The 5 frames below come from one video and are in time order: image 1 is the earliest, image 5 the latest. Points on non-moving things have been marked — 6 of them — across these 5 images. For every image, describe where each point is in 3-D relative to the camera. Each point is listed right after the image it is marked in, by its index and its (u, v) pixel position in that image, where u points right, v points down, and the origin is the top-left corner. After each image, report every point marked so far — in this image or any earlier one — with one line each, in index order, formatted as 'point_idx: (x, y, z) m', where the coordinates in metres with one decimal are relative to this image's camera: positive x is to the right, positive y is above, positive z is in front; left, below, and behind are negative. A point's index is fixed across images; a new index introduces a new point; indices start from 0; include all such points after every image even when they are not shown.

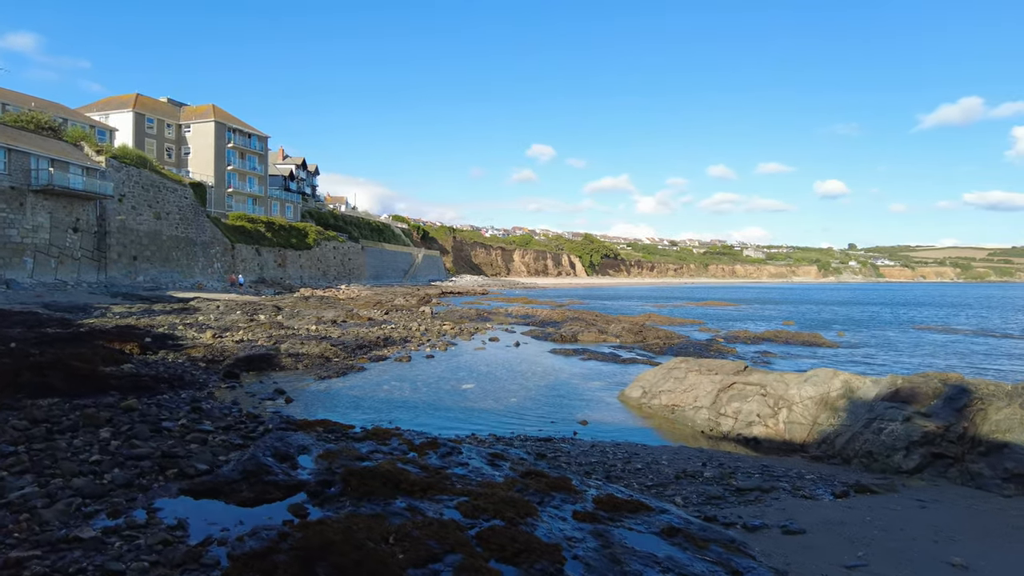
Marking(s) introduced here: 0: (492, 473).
0: (-0.2, -2.1, +7.3) m
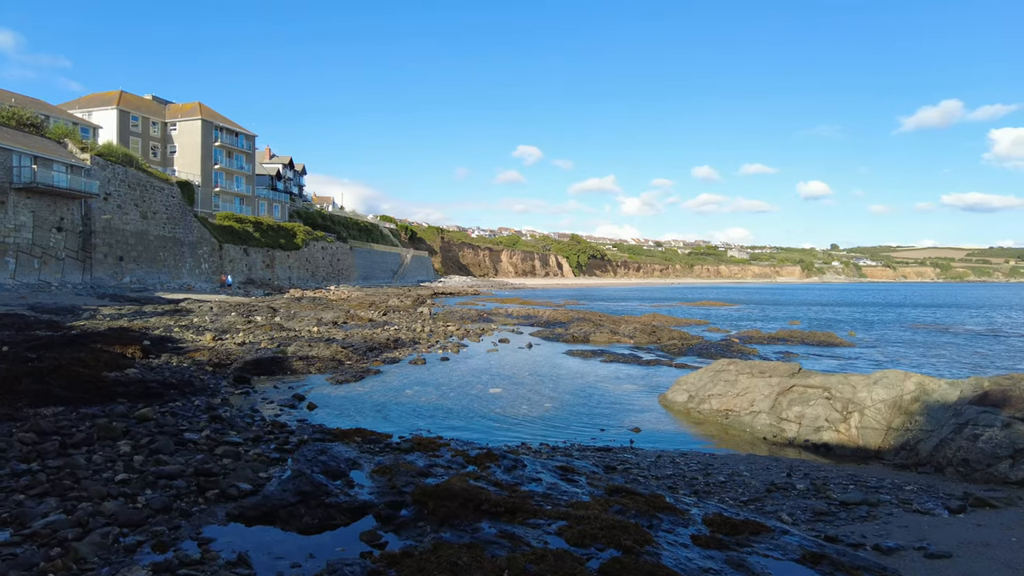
0: (+0.6, -2.0, +6.5) m
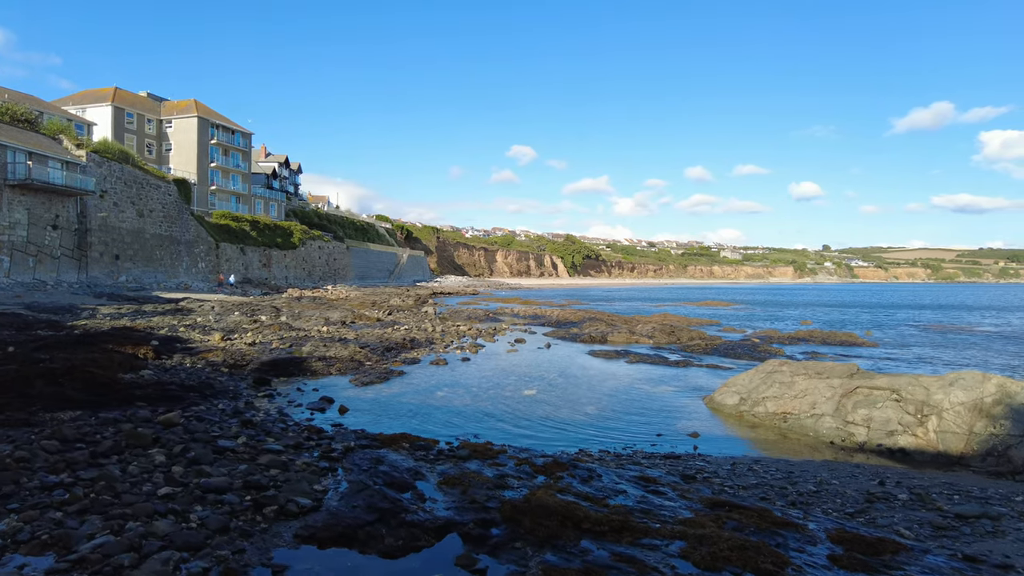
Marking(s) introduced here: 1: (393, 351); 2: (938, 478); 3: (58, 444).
0: (+1.4, -2.0, +5.9) m
1: (-3.4, -1.8, +18.9) m
2: (+5.0, -2.2, +7.7) m
3: (-5.4, -1.8, +7.8) m
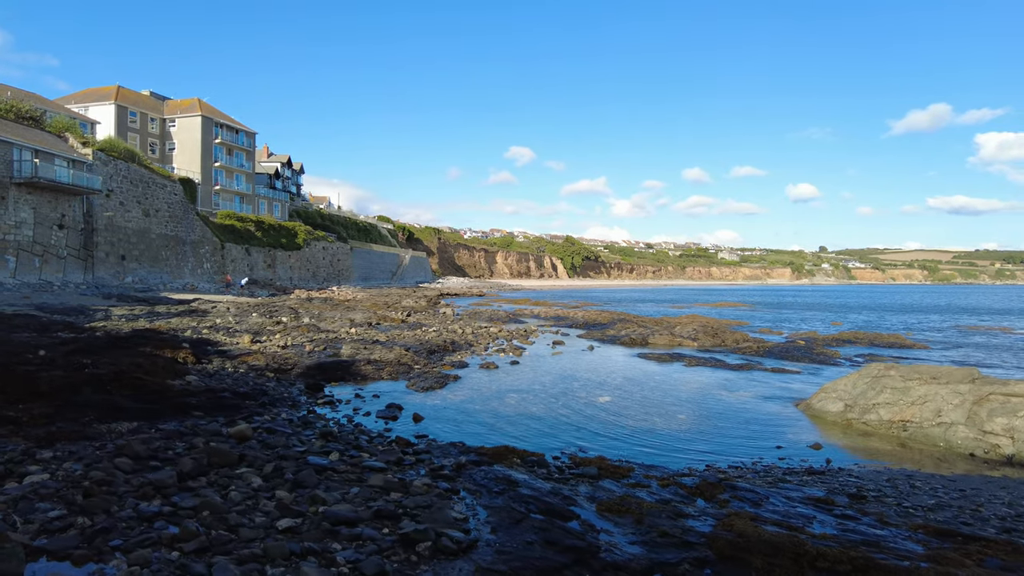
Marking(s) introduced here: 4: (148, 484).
0: (+2.9, -1.9, +5.0) m
1: (-2.1, -1.8, +18.0) m
2: (+6.4, -2.2, +6.8) m
3: (-3.9, -1.8, +6.8) m
4: (-3.4, -1.8, +6.1) m
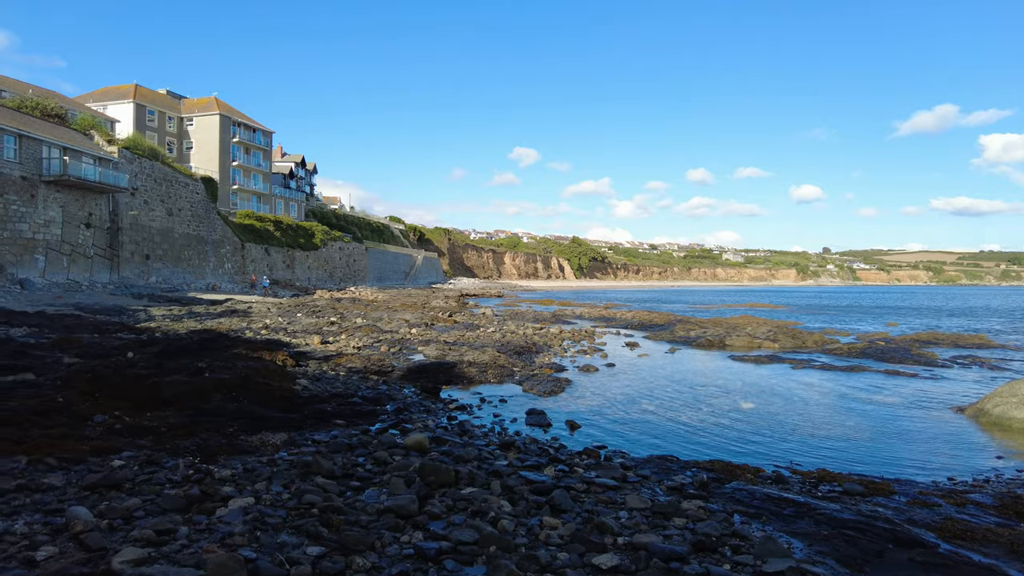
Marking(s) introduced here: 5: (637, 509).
0: (+5.3, -1.8, +4.1) m
1: (+0.3, -1.7, +17.0) m
2: (+8.8, -2.1, +5.9) m
3: (-1.6, -1.7, +5.9) m
4: (-1.0, -1.7, +5.1) m
5: (+1.0, -1.8, +5.3) m
